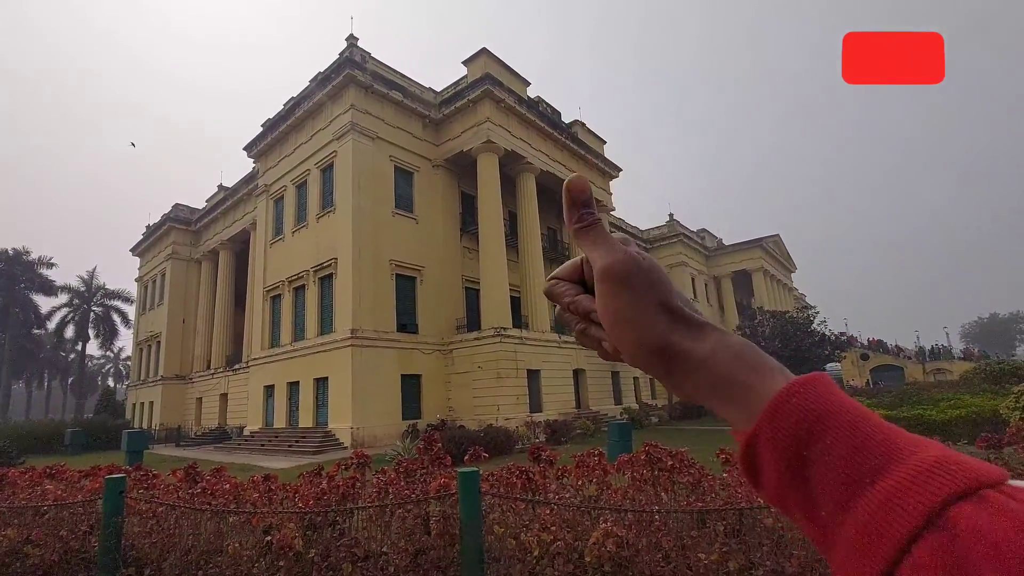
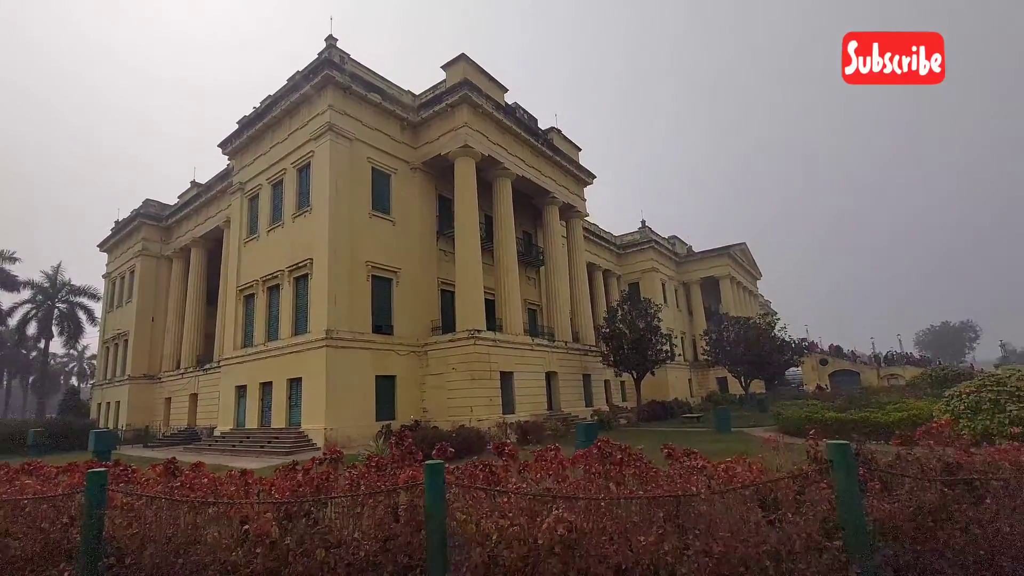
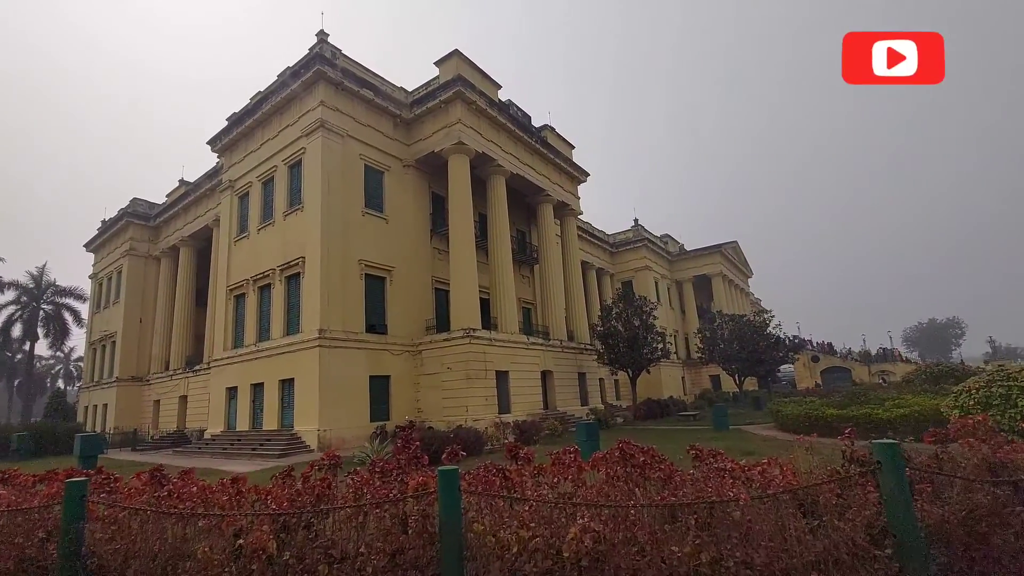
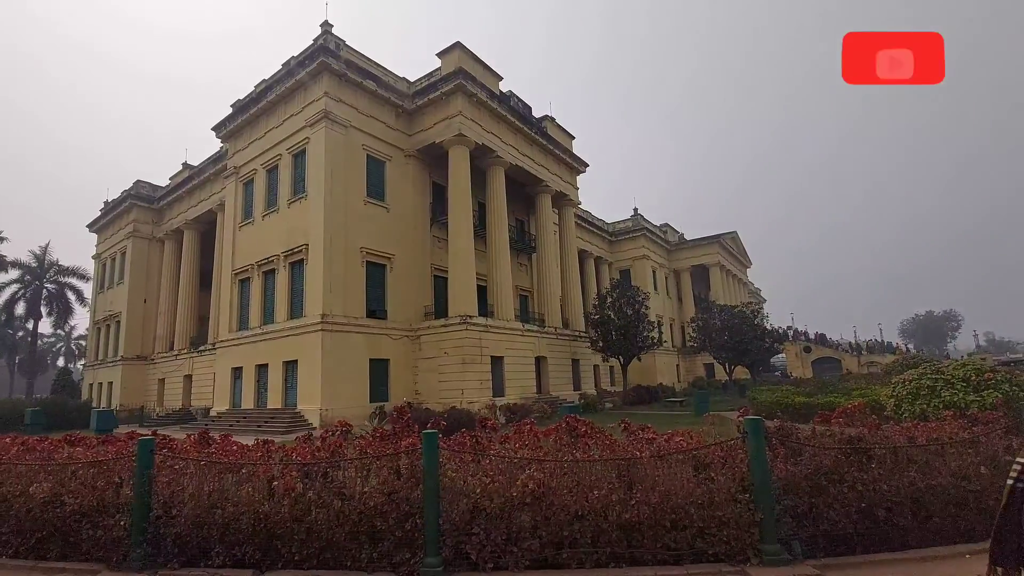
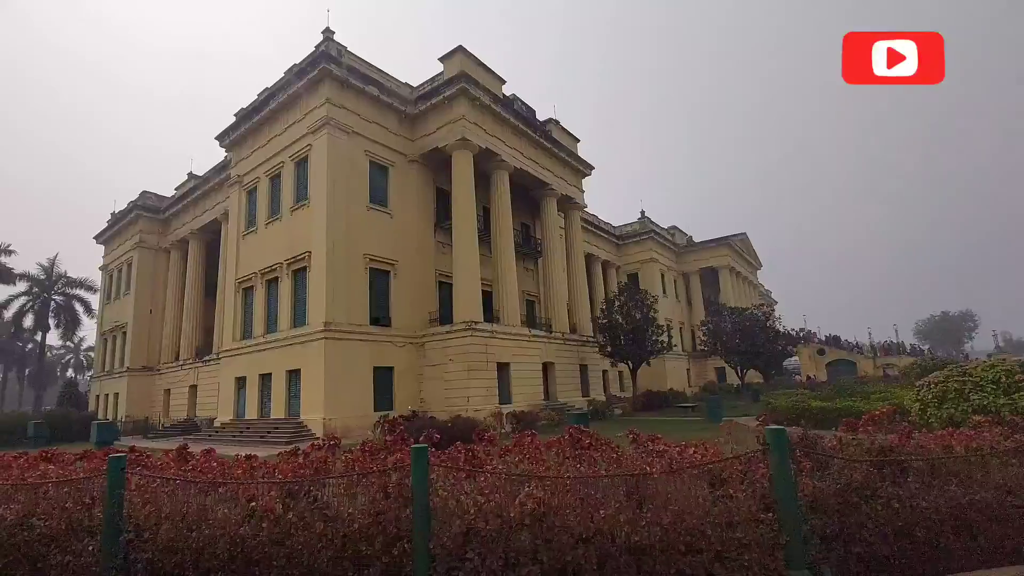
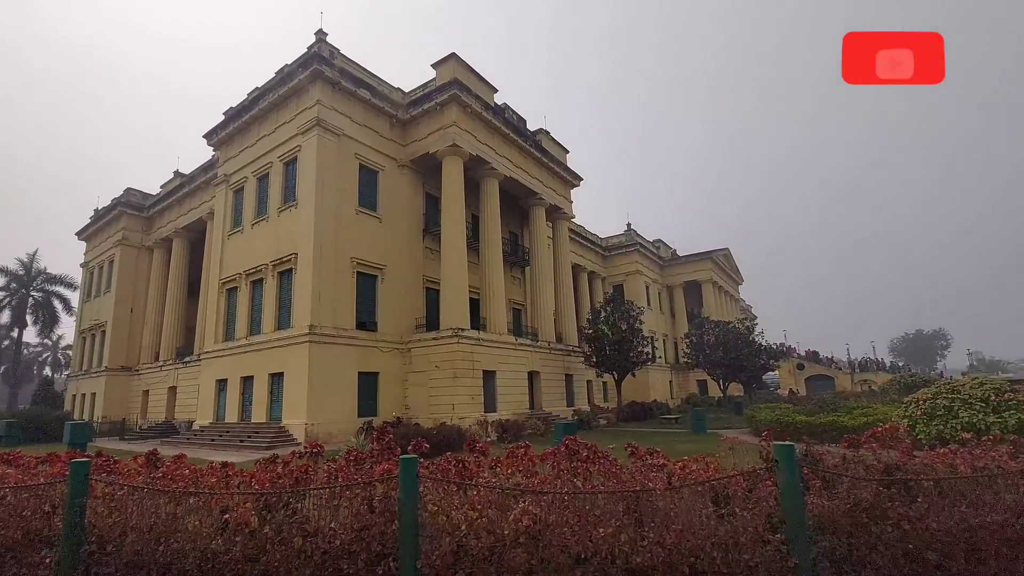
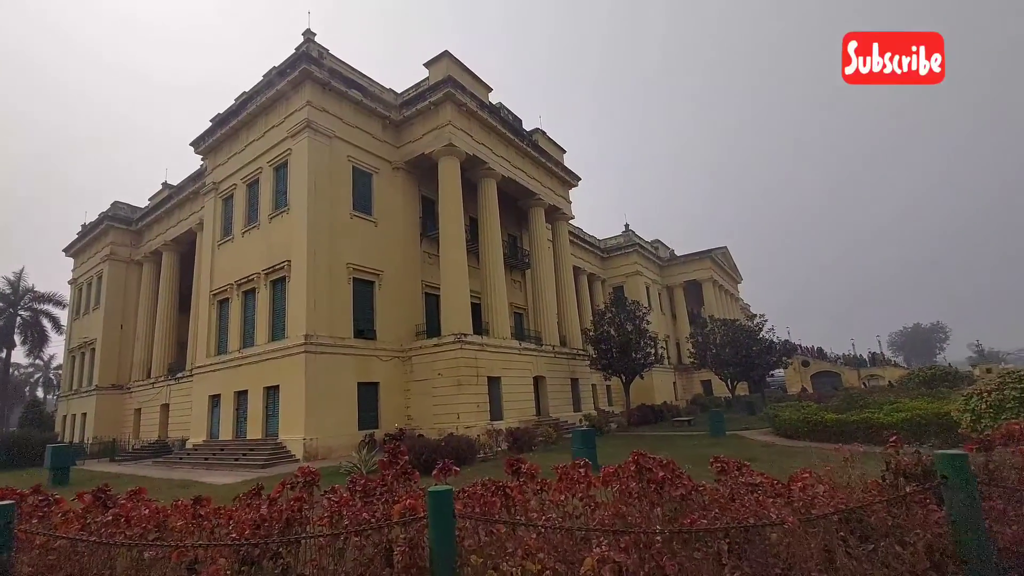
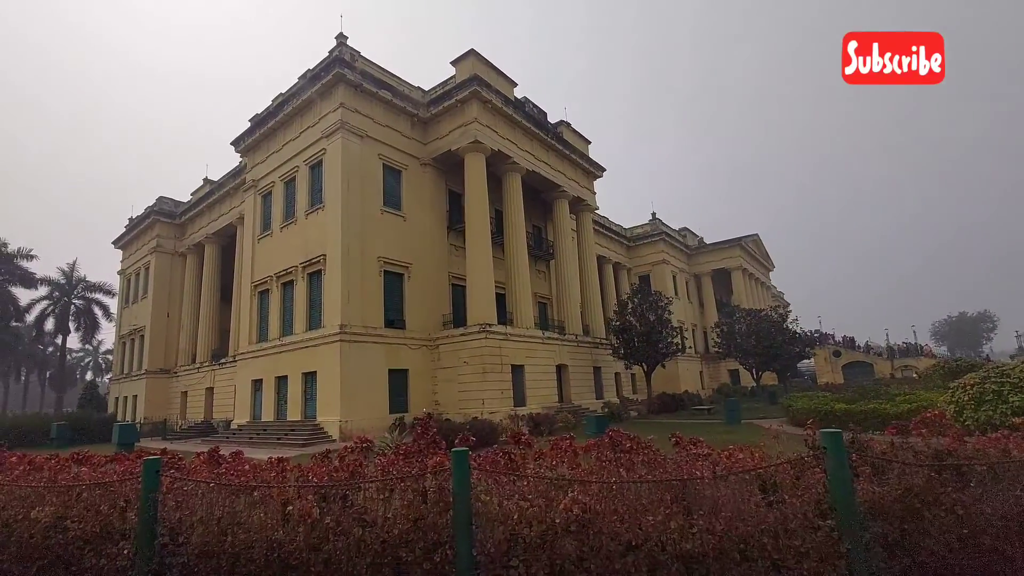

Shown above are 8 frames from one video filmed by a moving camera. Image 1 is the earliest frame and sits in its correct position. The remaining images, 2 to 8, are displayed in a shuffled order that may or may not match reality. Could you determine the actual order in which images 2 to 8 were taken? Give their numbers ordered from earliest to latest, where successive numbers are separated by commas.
2, 6, 5, 4, 8, 3, 7
